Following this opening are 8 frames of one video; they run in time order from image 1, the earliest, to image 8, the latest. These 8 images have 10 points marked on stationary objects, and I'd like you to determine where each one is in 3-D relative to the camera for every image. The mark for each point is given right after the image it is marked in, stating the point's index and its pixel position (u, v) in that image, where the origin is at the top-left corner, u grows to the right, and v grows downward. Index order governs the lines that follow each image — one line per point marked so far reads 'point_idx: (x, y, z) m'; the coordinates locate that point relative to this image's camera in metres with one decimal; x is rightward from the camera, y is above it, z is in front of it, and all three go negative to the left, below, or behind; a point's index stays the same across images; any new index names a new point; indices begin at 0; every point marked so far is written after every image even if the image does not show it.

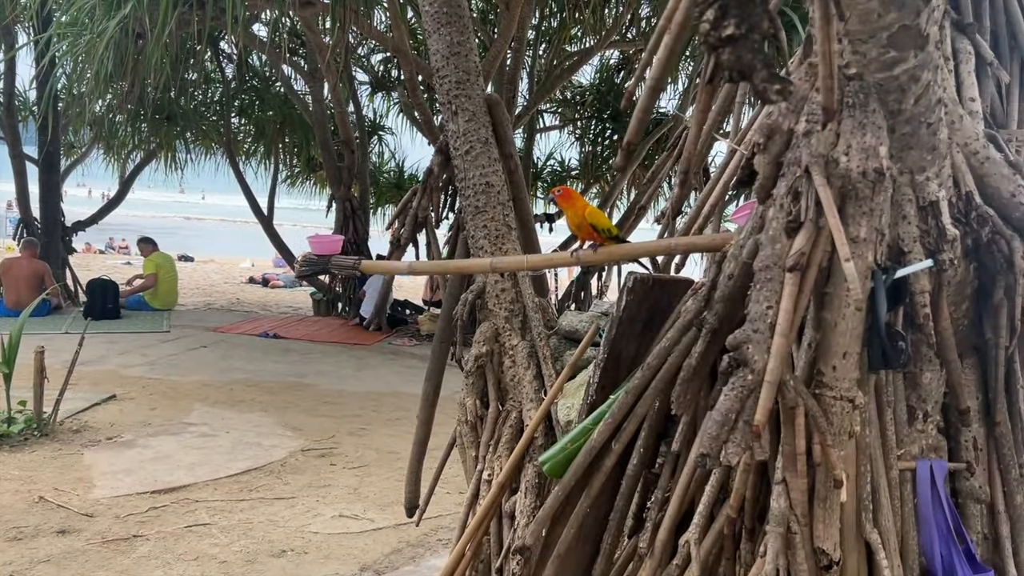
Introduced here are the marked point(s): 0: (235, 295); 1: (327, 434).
0: (-5.8, -0.1, +15.7) m
1: (-1.7, -1.3, +7.1) m
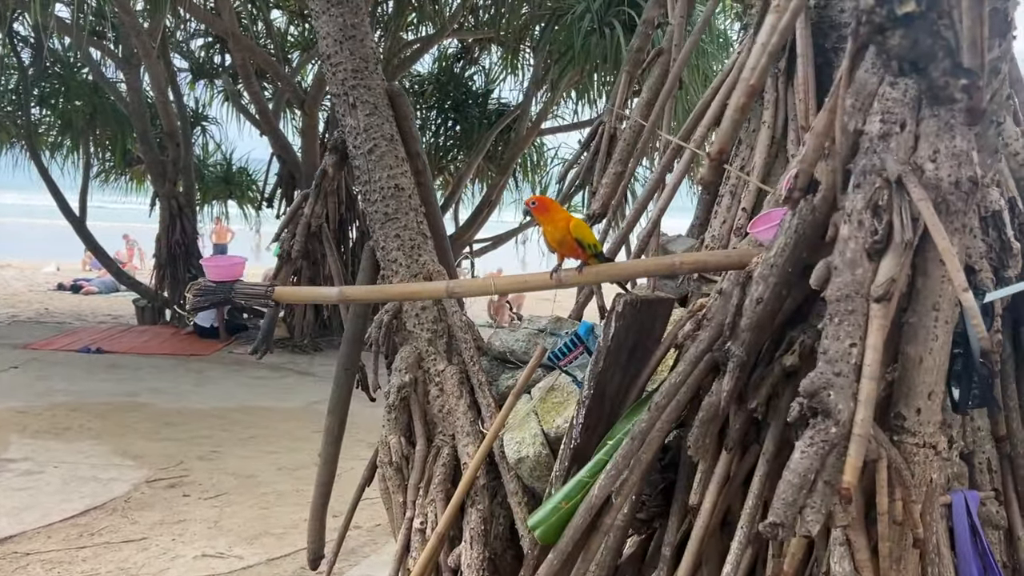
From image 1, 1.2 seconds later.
0: (-8.6, -0.3, +13.9) m
1: (-2.8, -1.4, +6.4) m
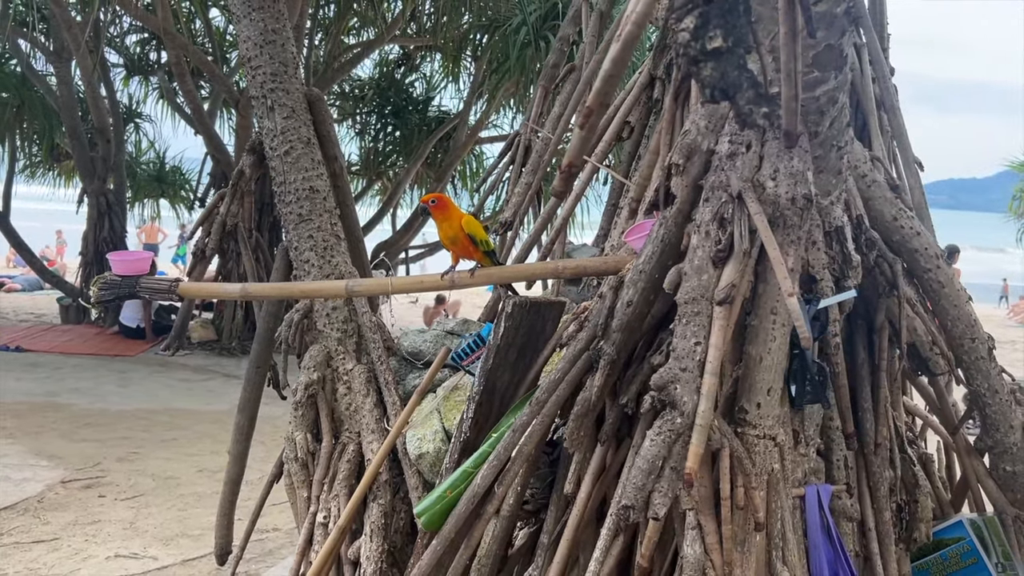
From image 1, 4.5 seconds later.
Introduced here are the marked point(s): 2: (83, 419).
0: (-9.8, -0.3, +13.3) m
1: (-3.4, -1.4, +6.2) m
2: (-4.1, -1.3, +7.3) m
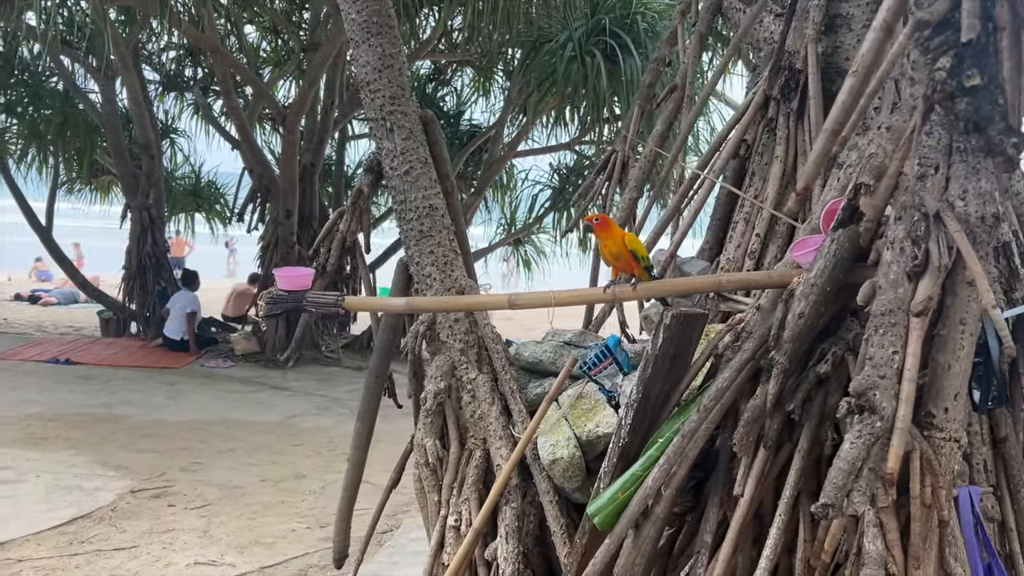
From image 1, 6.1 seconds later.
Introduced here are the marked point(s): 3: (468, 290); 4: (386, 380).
0: (-9.1, -0.5, +13.6) m
1: (-2.9, -1.5, +6.3) m
2: (-3.6, -1.4, +7.4) m
3: (-0.1, 0.0, +2.4) m
4: (-0.4, -0.3, +2.5) m
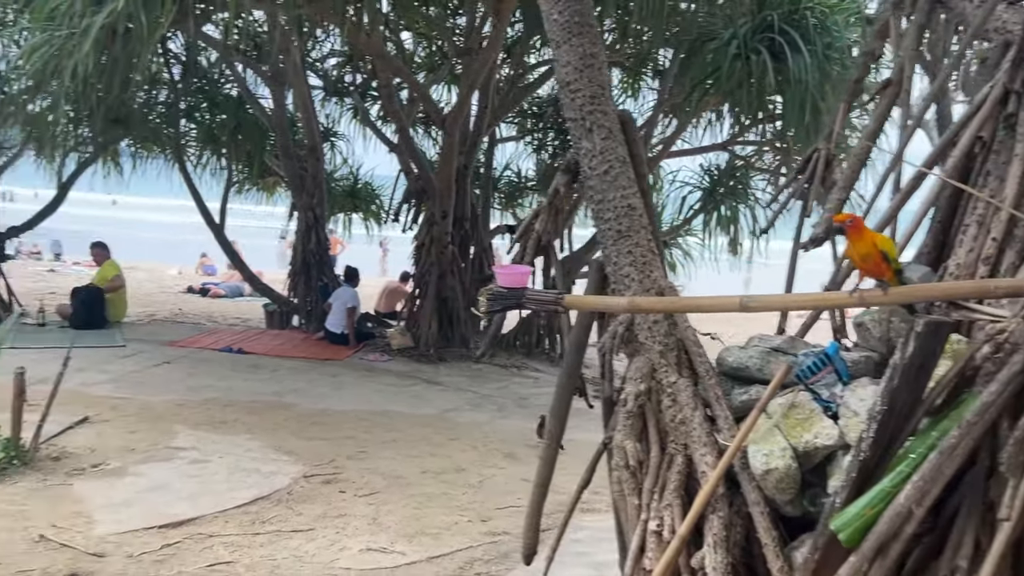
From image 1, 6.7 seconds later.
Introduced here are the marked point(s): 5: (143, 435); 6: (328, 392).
0: (-6.4, -0.4, +15.0) m
1: (-1.6, -1.5, +6.7) m
2: (-2.1, -1.4, +7.9) m
3: (+0.5, 0.0, +2.4) m
4: (+0.2, -0.3, +2.5) m
5: (-3.8, -1.6, +7.9) m
6: (-2.2, -1.2, +9.1) m
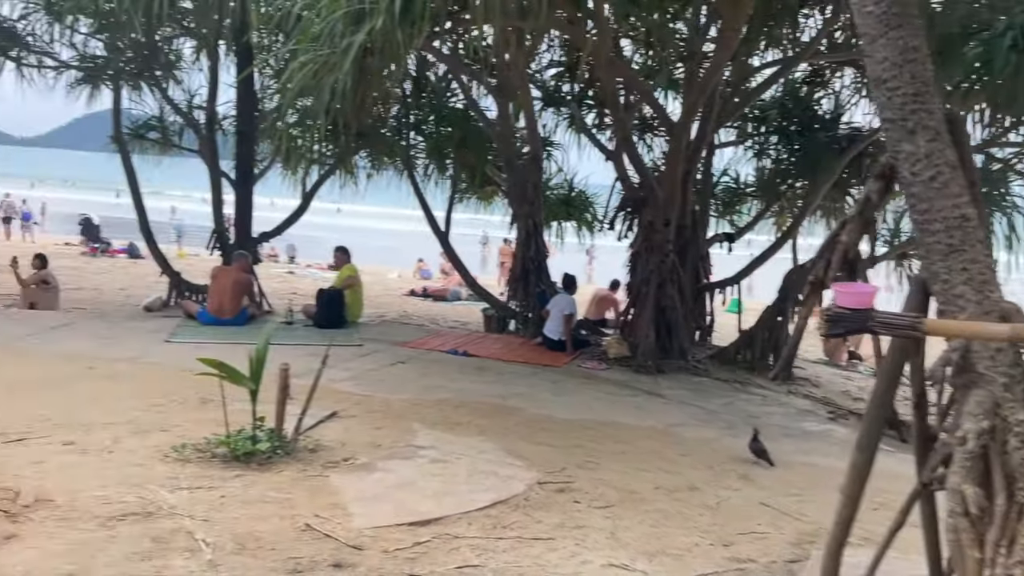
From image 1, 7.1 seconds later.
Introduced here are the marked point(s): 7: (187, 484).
0: (-2.2, -0.4, +16.0) m
1: (+0.4, -1.6, +6.8) m
2: (+0.3, -1.4, +8.1) m
3: (+1.3, -0.1, +2.0) m
4: (+1.1, -0.4, +2.3) m
5: (-1.4, -1.6, +8.5) m
6: (+0.5, -1.3, +9.2) m
7: (-2.9, -1.7, +6.7) m
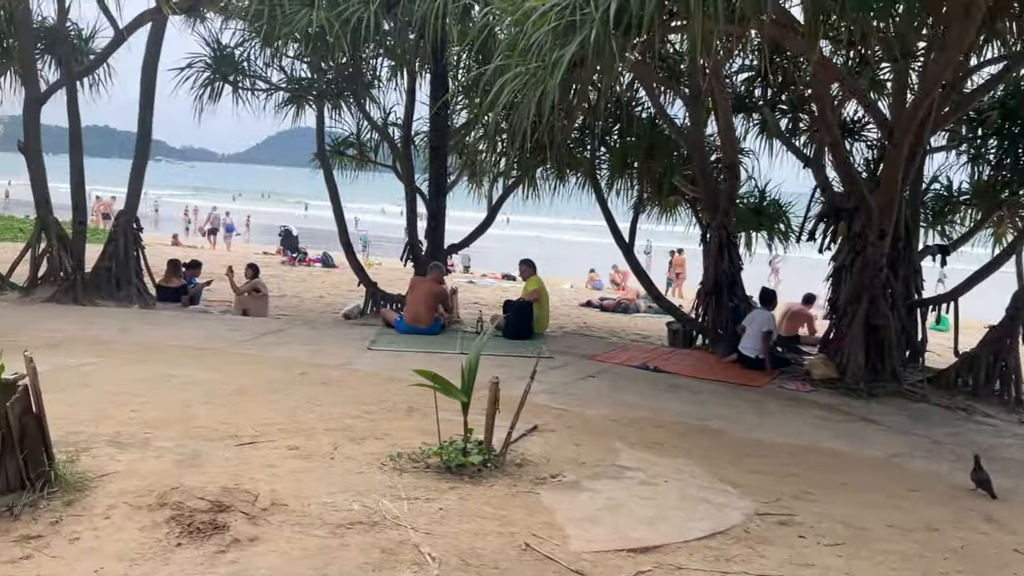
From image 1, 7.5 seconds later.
0: (+1.5, -0.7, +15.8) m
1: (+2.2, -1.7, +6.3) m
2: (+2.4, -1.6, +7.5) m
3: (+2.3, -0.2, +1.4) m
4: (+2.1, -0.5, +1.7) m
5: (+0.8, -1.7, +8.3) m
6: (+2.8, -1.5, +8.6) m
7: (-0.9, -1.8, +6.8) m
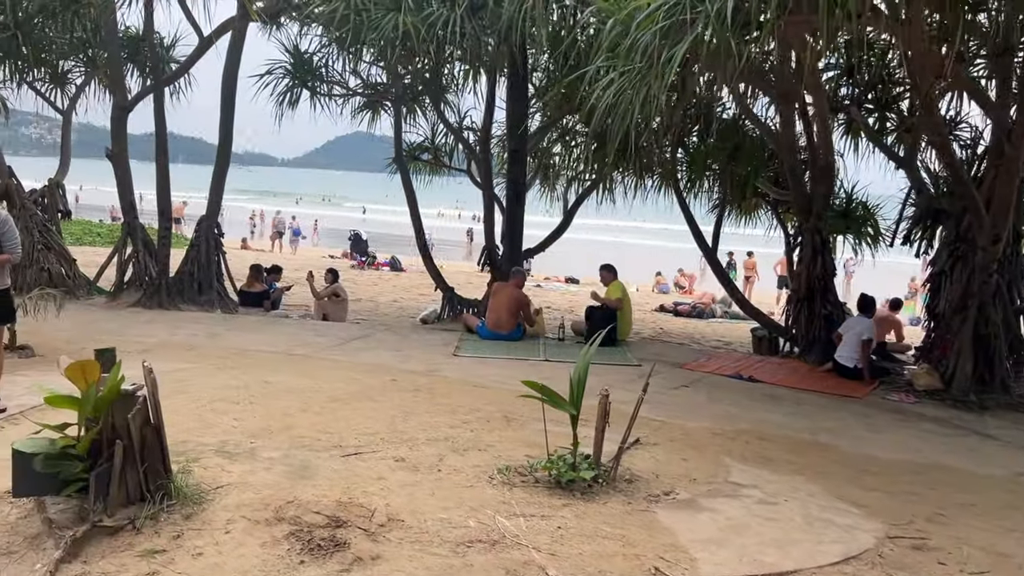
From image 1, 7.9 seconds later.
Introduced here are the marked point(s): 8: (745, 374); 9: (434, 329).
0: (+3.0, -0.8, +15.4) m
1: (+3.2, -1.8, +5.9) m
2: (+3.4, -1.7, +7.1) m
3: (+3.0, -0.3, +1.0) m
4: (+2.9, -0.5, +1.3) m
5: (+1.9, -1.8, +8.0) m
6: (+3.9, -1.6, +8.2) m
7: (+0.1, -1.9, +6.6) m
8: (+3.3, -1.2, +10.4) m
9: (-1.4, -0.7, +13.1) m
